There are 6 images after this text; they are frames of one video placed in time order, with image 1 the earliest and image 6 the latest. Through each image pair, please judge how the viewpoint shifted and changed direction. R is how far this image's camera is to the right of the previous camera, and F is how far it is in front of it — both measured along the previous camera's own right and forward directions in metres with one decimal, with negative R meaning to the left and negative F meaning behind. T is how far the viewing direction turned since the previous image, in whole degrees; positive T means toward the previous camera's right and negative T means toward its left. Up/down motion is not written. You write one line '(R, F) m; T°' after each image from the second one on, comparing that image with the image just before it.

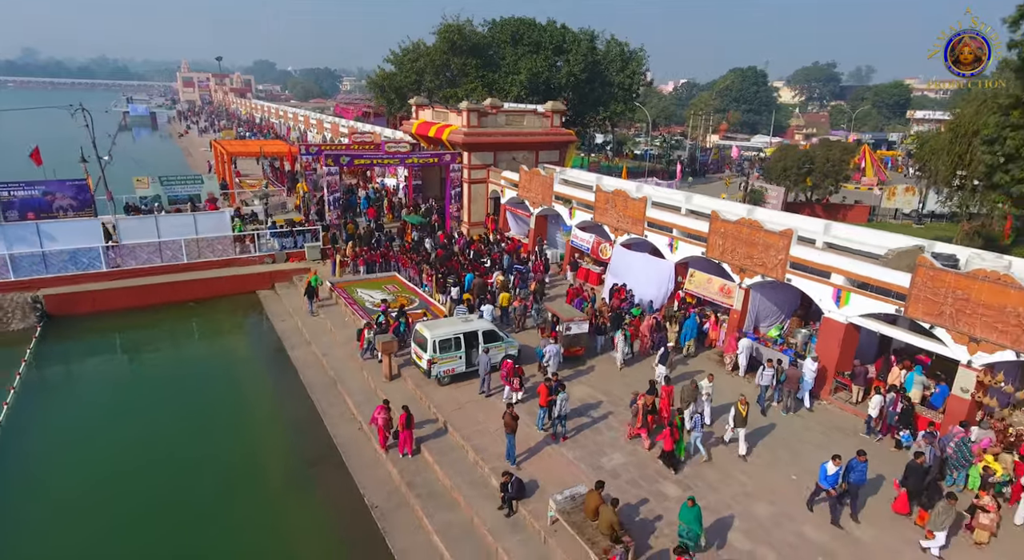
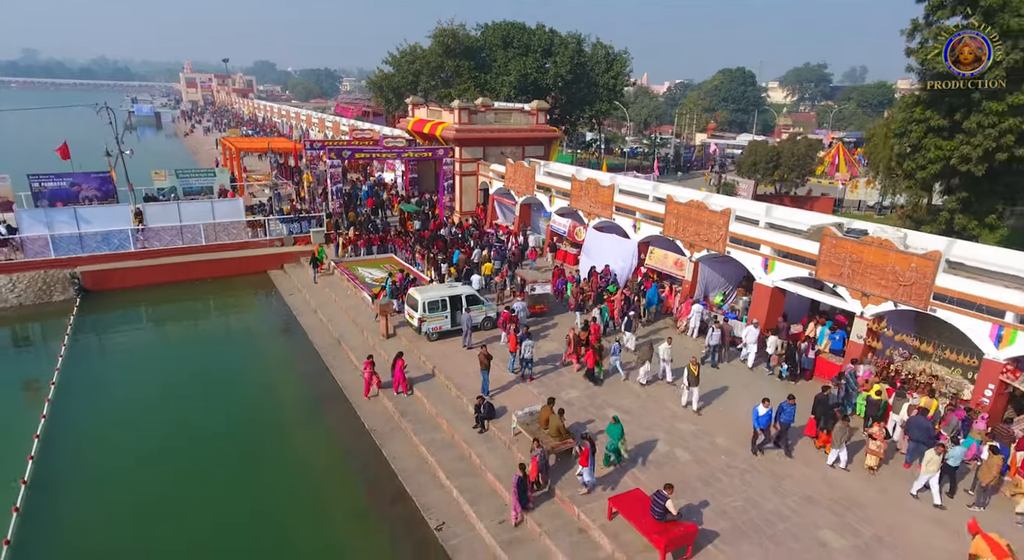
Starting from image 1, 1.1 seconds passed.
(+0.5, -2.1) m; 0°
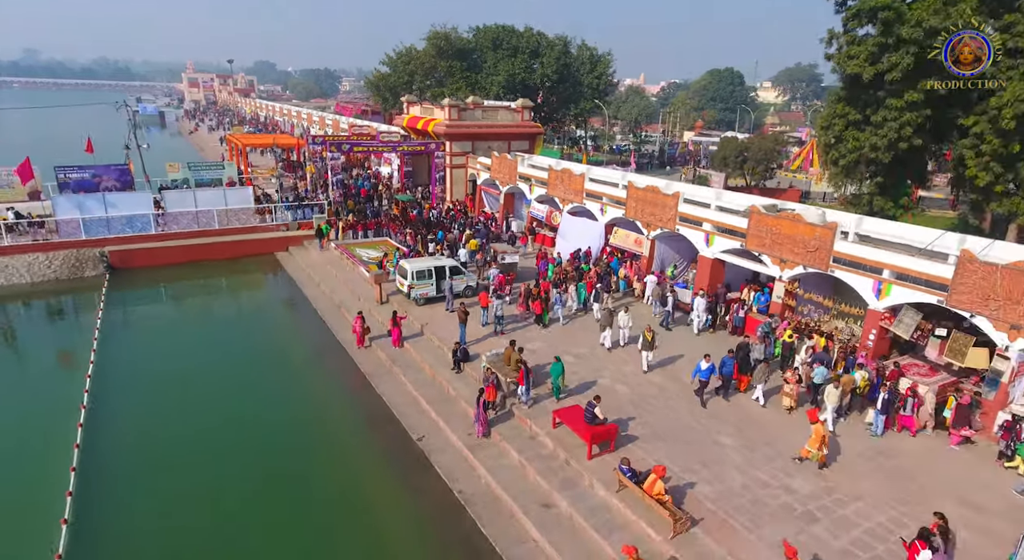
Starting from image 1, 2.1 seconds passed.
(+0.7, -2.2) m; 0°
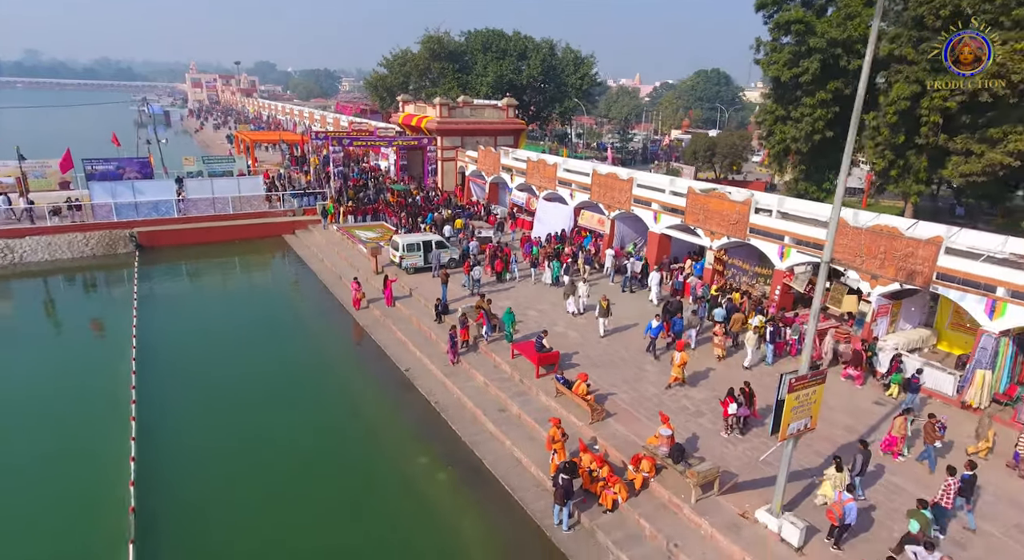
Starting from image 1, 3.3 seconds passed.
(+0.8, -2.7) m; 0°
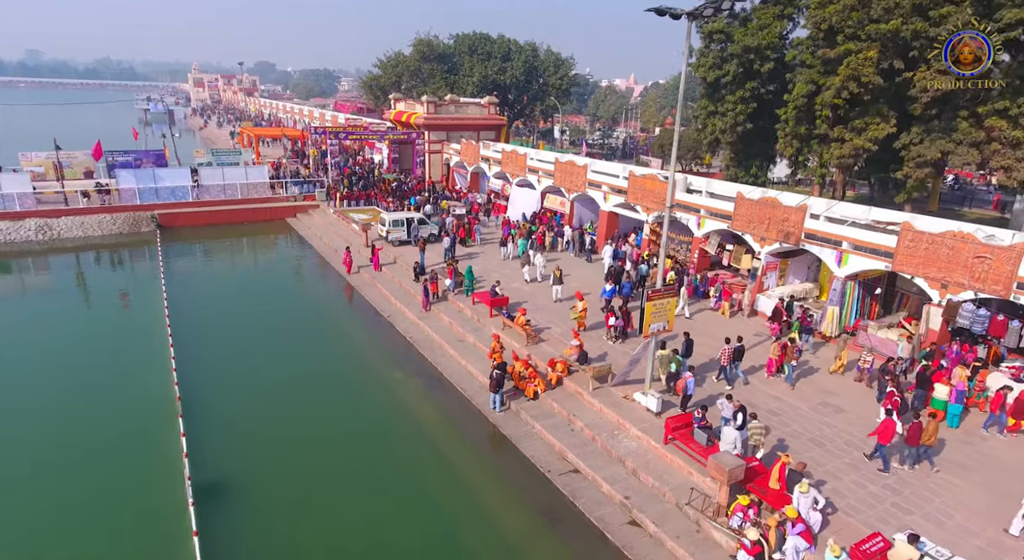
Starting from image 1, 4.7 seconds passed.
(+1.1, -3.2) m; 0°
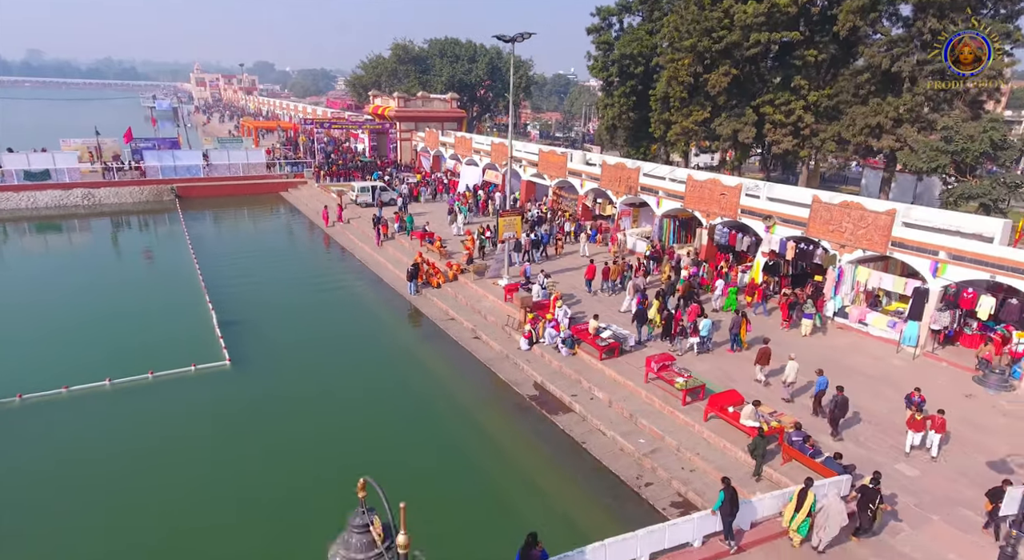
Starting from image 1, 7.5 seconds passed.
(+3.0, -6.5) m; 0°
